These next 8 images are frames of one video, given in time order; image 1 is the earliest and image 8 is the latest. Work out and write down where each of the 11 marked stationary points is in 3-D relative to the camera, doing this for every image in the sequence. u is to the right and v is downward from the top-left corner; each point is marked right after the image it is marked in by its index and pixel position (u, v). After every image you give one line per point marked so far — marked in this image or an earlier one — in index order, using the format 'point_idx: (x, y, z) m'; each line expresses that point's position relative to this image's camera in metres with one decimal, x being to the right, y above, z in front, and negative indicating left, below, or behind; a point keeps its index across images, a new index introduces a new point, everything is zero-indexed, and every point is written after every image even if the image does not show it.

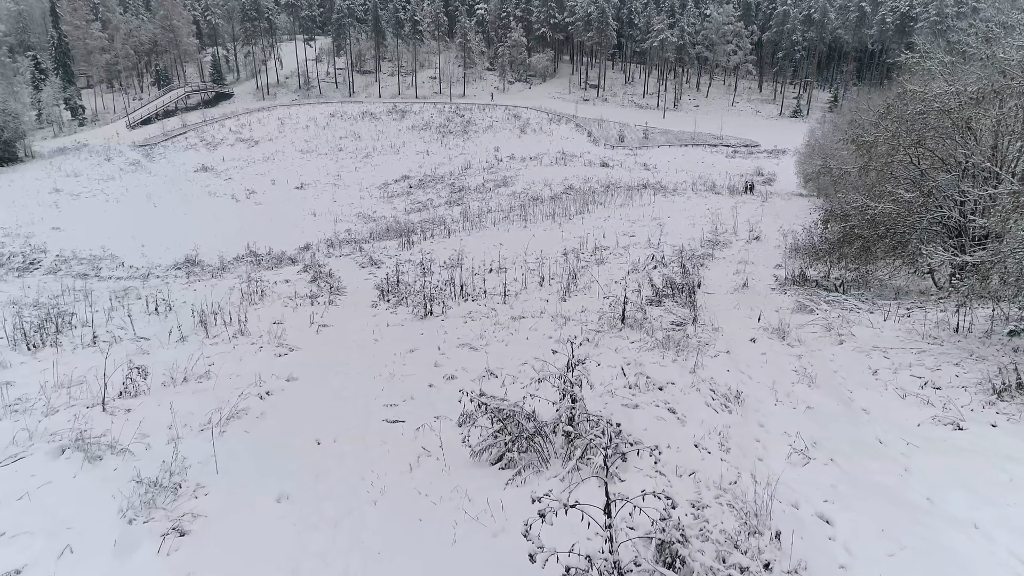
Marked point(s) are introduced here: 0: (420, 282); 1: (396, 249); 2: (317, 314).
0: (-1.6, +0.1, +12.1) m
1: (-3.0, +1.0, +18.7) m
2: (-2.8, -0.4, +10.5) m
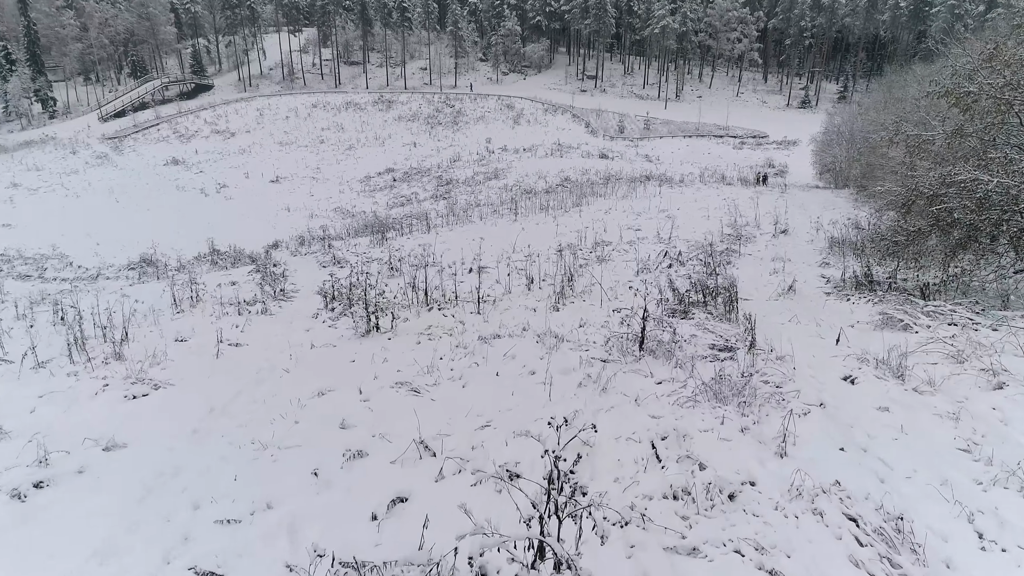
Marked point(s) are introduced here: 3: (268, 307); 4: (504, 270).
0: (-1.8, 0.0, +9.8) m
1: (-3.3, +1.0, +16.3) m
2: (-3.1, -0.4, +8.1) m
3: (-3.3, -0.3, +9.7) m
4: (-0.1, +0.2, +10.7) m
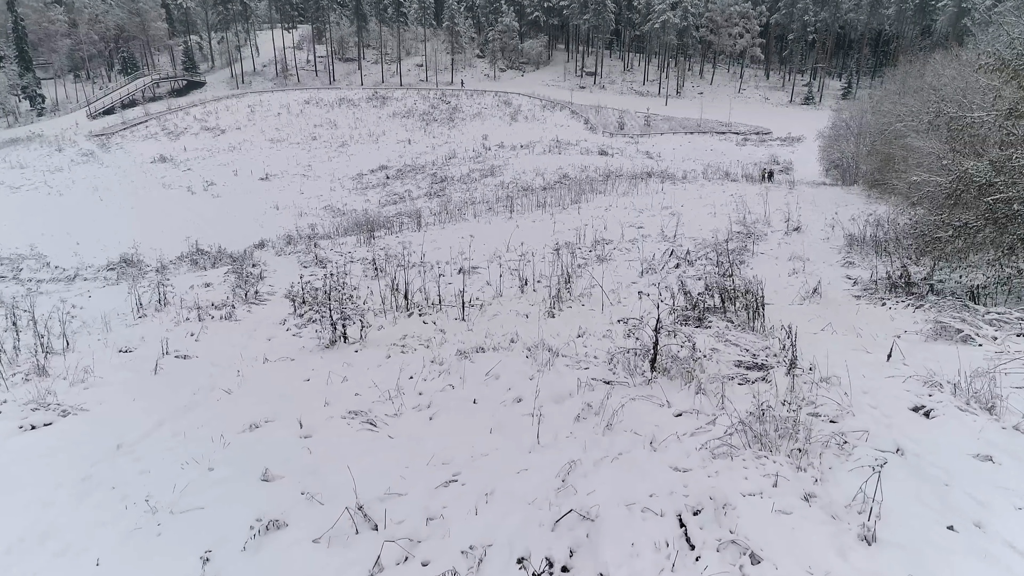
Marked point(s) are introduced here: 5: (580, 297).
0: (-1.9, 0.0, +8.9) m
1: (-3.4, +0.9, +15.4) m
2: (-3.2, -0.5, +7.2) m
3: (-3.4, -0.3, +8.8) m
4: (-0.2, +0.2, +9.8) m
5: (+0.7, -0.1, +7.5) m
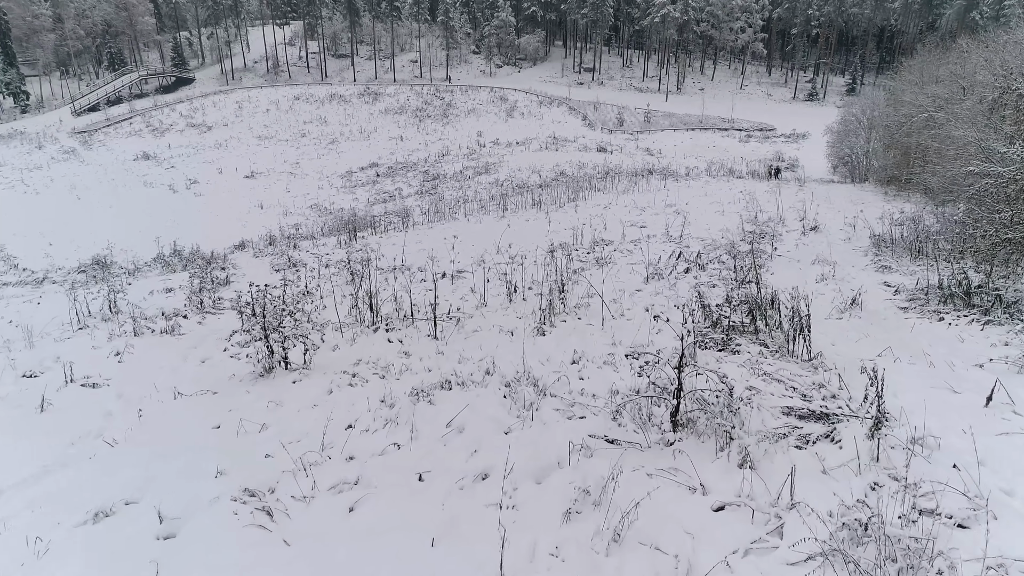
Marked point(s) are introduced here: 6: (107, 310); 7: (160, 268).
0: (-2.1, -0.1, +7.7) m
1: (-3.5, +0.8, +14.3) m
2: (-3.3, -0.6, +6.1) m
3: (-3.5, -0.4, +7.7) m
4: (-0.3, +0.1, +8.7) m
5: (+0.6, -0.2, +6.4) m
6: (-5.3, -0.3, +9.4) m
7: (-7.9, +0.4, +16.0) m
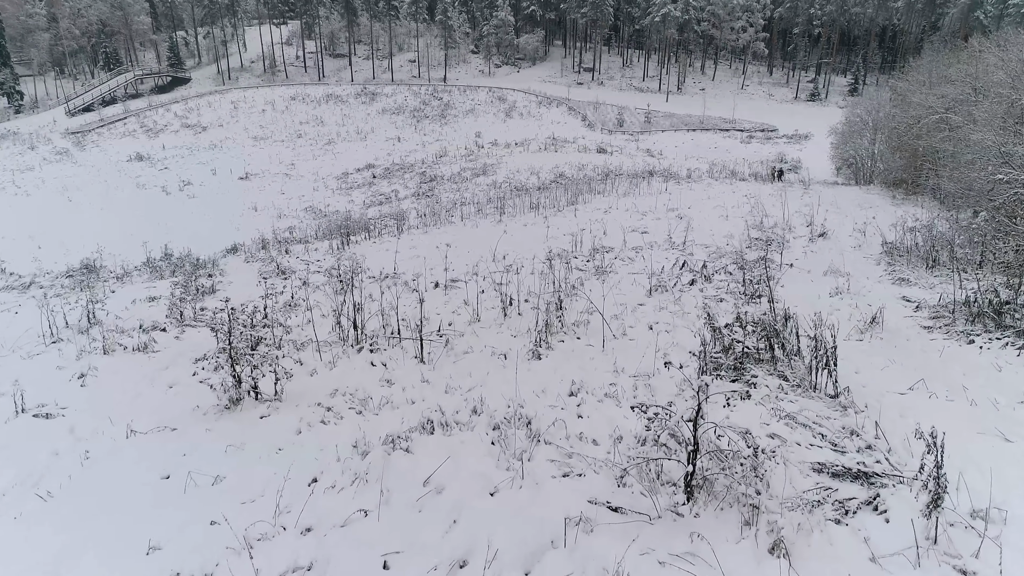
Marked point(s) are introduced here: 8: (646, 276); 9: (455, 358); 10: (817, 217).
0: (-2.1, -0.2, +7.3) m
1: (-3.6, +0.7, +13.9) m
2: (-3.4, -0.7, +5.7) m
3: (-3.6, -0.5, +7.3) m
4: (-0.4, 0.0, +8.3) m
5: (+0.5, -0.3, +5.9) m
6: (-5.4, -0.4, +9.0) m
7: (-7.9, +0.3, +15.6) m
8: (+1.6, +0.1, +8.3) m
9: (-0.4, -0.5, +5.2) m
10: (+5.4, +1.3, +12.6) m
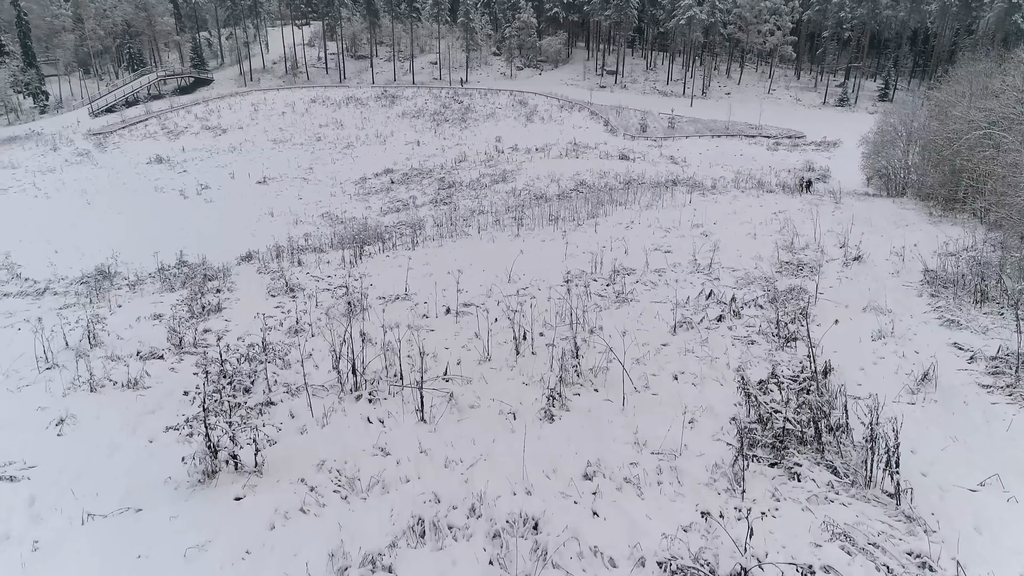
0: (-2.0, -0.5, +6.9) m
1: (-3.3, +0.4, +13.5) m
2: (-3.3, -1.0, +5.3) m
3: (-3.4, -0.8, +6.9) m
4: (-0.2, -0.4, +7.8) m
5: (+0.6, -0.7, +5.4) m
6: (-5.2, -0.7, +8.6) m
7: (-7.6, +0.1, +15.3) m
8: (+1.7, -0.2, +7.8) m
9: (-0.4, -0.8, +4.7) m
10: (+5.7, +0.9, +12.0) m
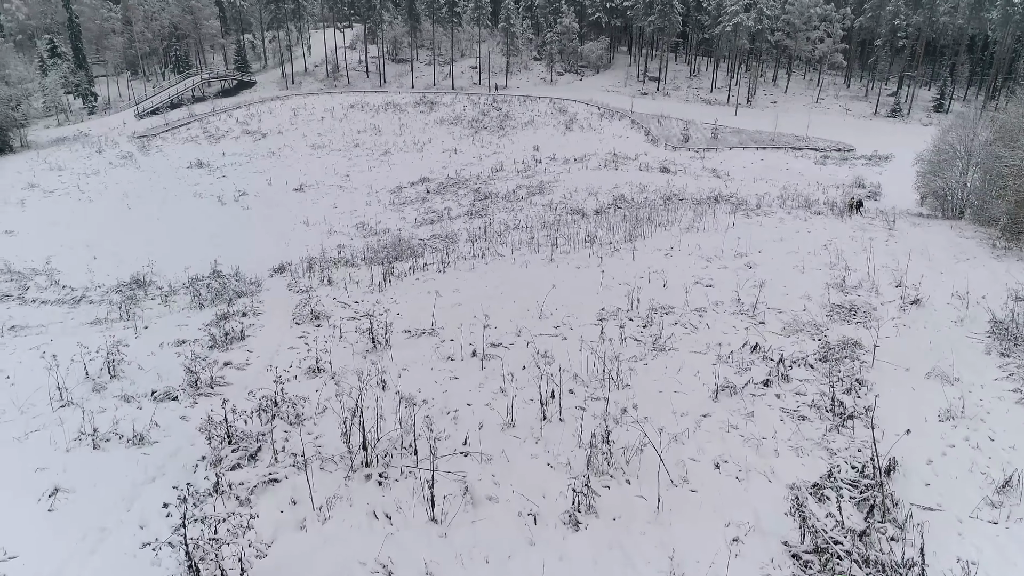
0: (-1.7, -1.0, +6.5) m
1: (-2.7, 0.0, +13.2) m
2: (-3.1, -1.4, +5.0) m
3: (-3.2, -1.2, +6.6) m
4: (0.0, -0.9, +7.3) m
5: (+0.8, -1.2, +4.9) m
6: (-4.9, -1.1, +8.4) m
7: (-6.9, -0.2, +15.2) m
8: (+2.0, -0.8, +7.3) m
9: (-0.2, -1.3, +4.2) m
10: (+6.2, +0.2, +11.2) m
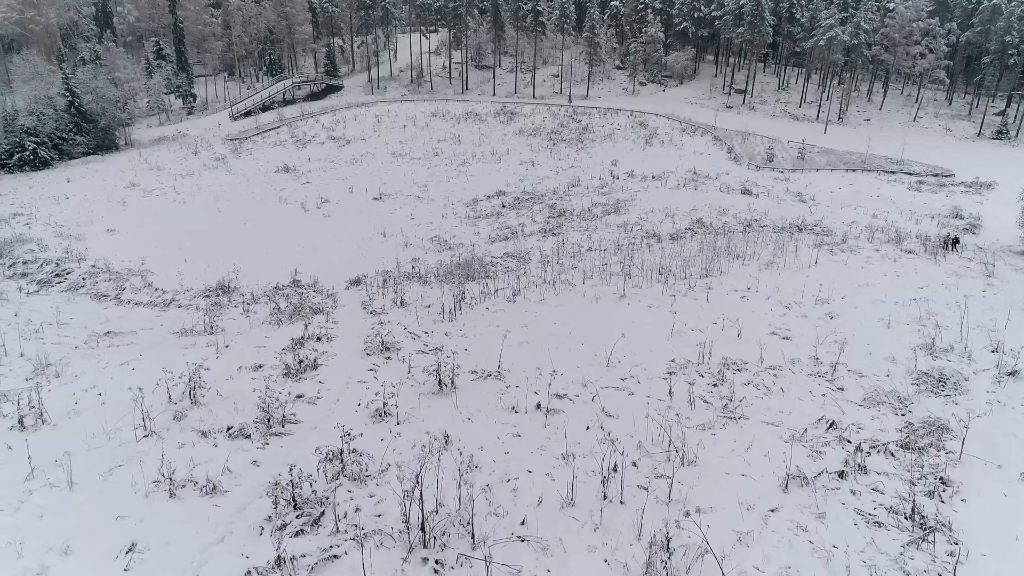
0: (-1.2, -1.6, +6.6) m
1: (-1.4, -0.5, +13.3) m
2: (-2.7, -1.9, +5.3) m
3: (-2.6, -1.7, +6.8) m
4: (+0.7, -1.5, +7.2) m
5: (+1.2, -1.8, +4.8) m
6: (-4.1, -1.5, +8.8) m
7: (-5.4, -0.6, +15.8) m
8: (+2.6, -1.5, +7.0) m
9: (+0.1, -2.0, +4.2) m
10: (+7.2, -0.7, +10.5) m
